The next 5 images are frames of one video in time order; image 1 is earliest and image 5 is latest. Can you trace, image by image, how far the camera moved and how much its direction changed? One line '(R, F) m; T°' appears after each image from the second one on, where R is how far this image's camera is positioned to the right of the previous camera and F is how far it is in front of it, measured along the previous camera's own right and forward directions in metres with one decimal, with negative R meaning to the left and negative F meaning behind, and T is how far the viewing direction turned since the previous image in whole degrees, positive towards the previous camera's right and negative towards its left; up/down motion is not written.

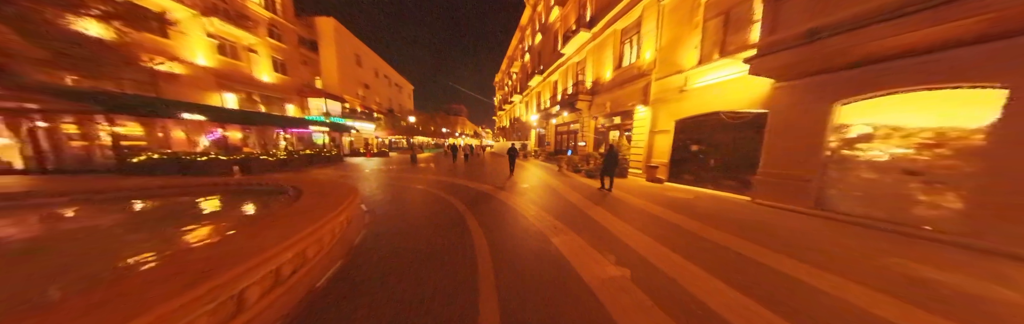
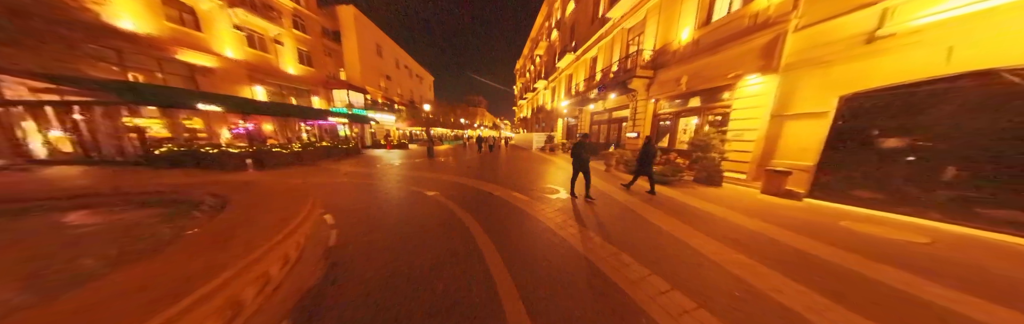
(-0.7, +2.1) m; -6°
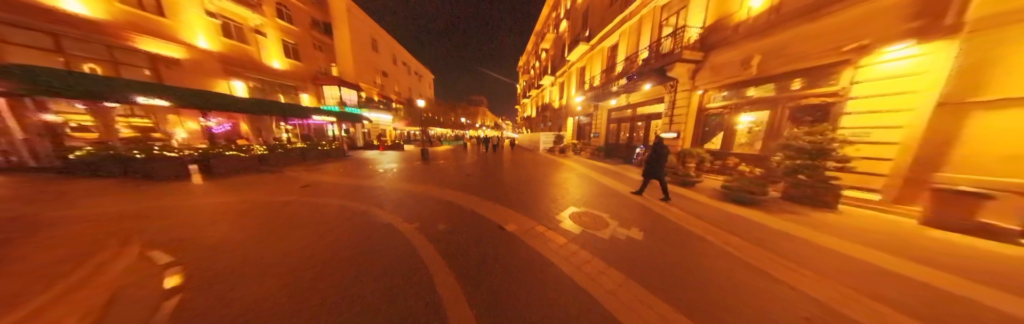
(-0.4, +1.8) m; 0°
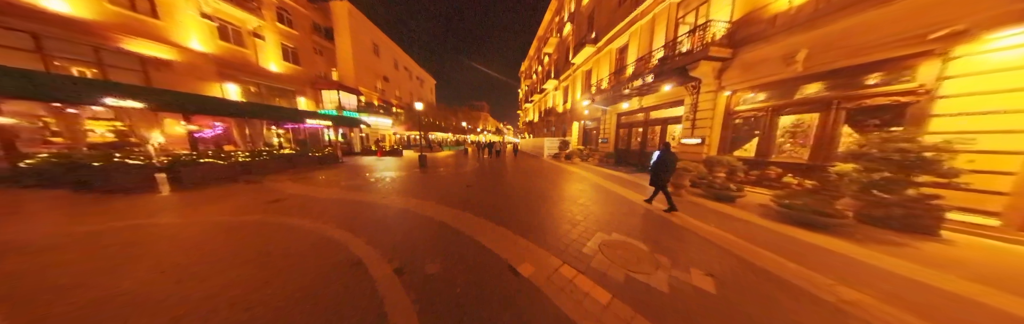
(-0.2, +0.8) m; 0°
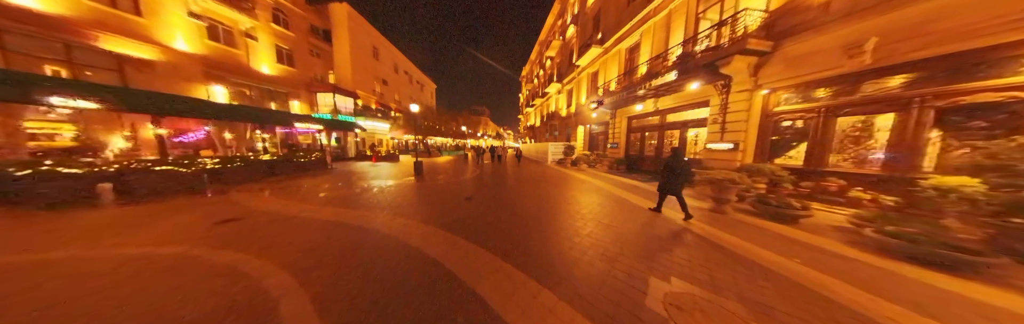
(-0.2, +0.9) m; 0°
